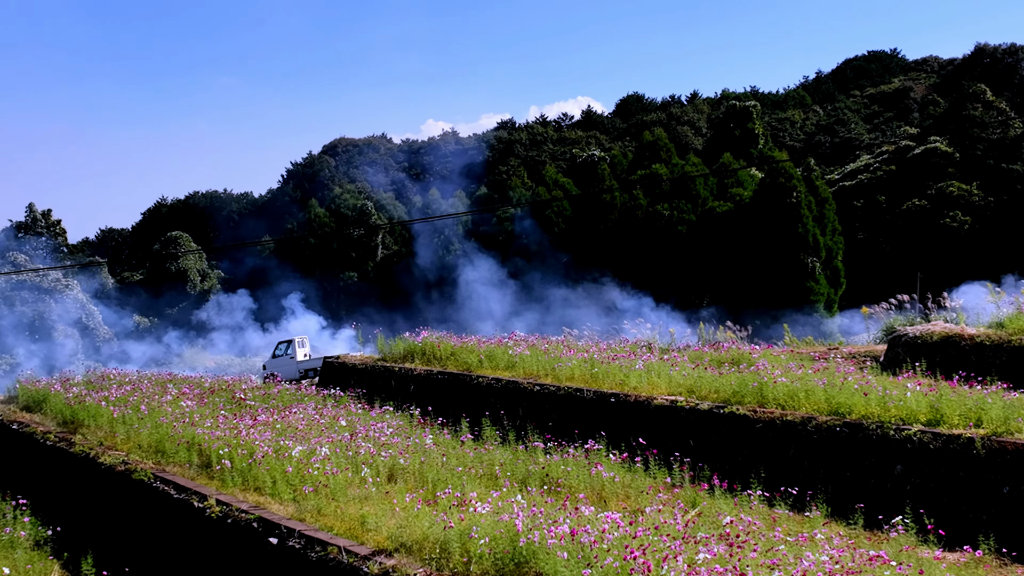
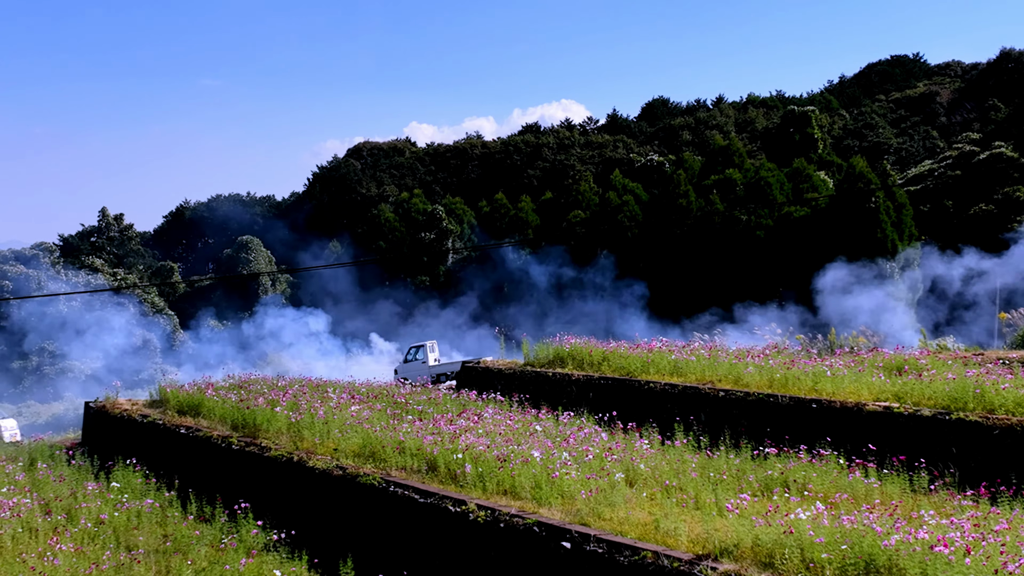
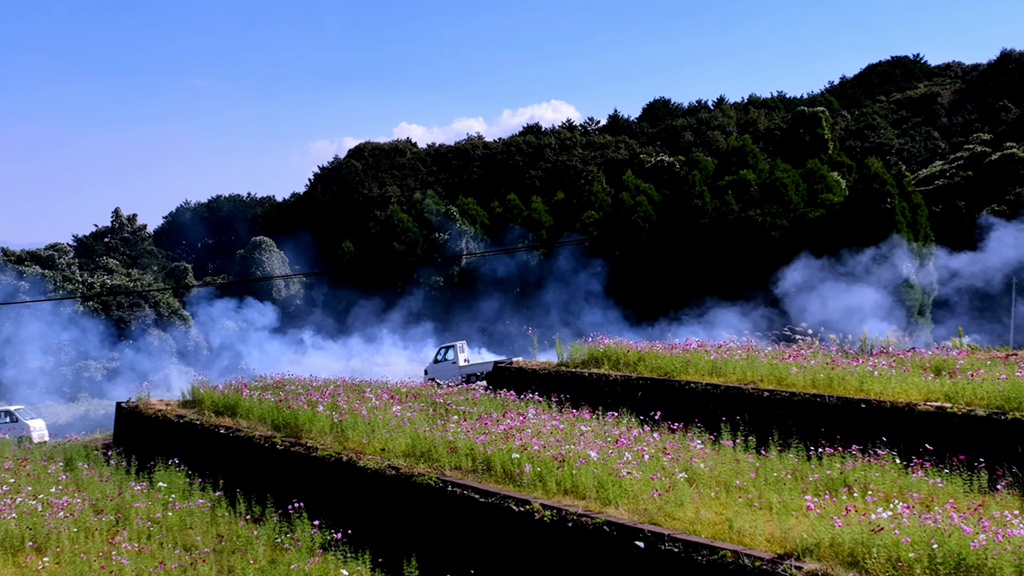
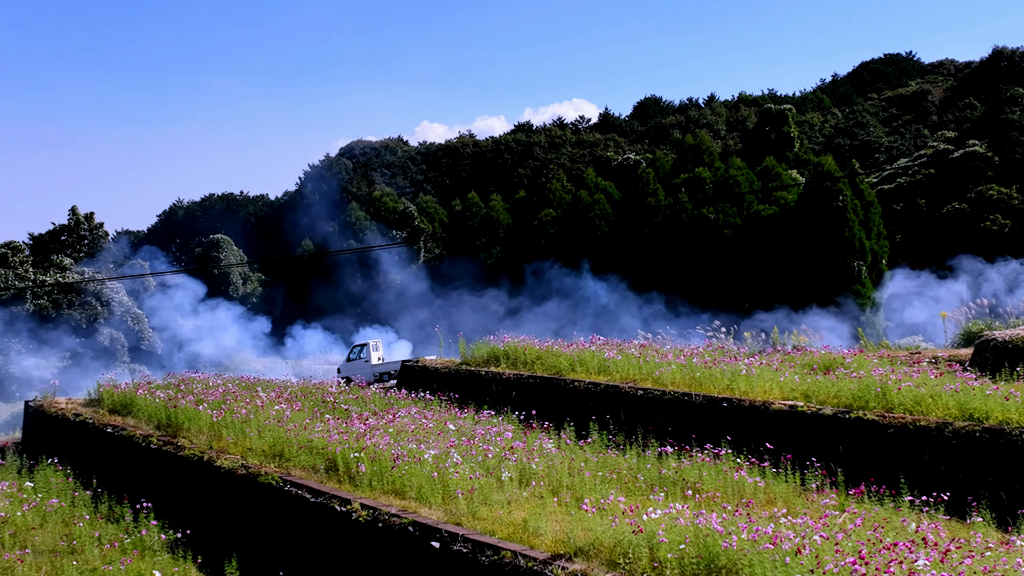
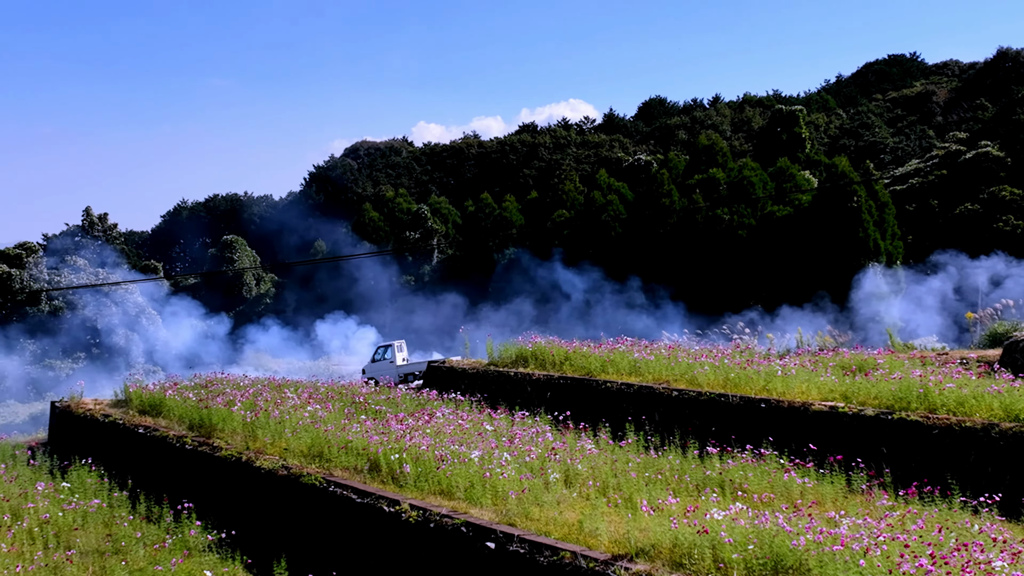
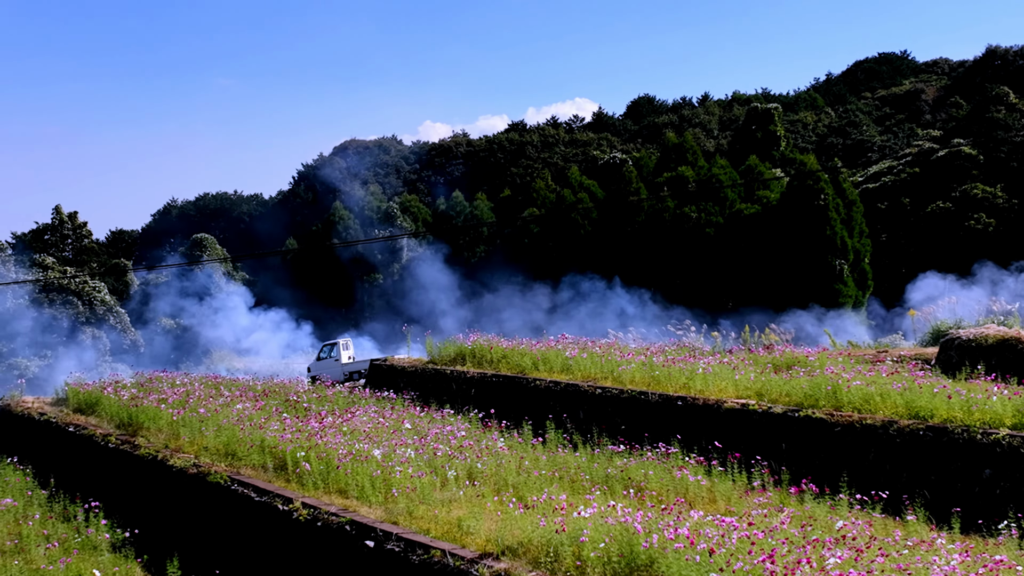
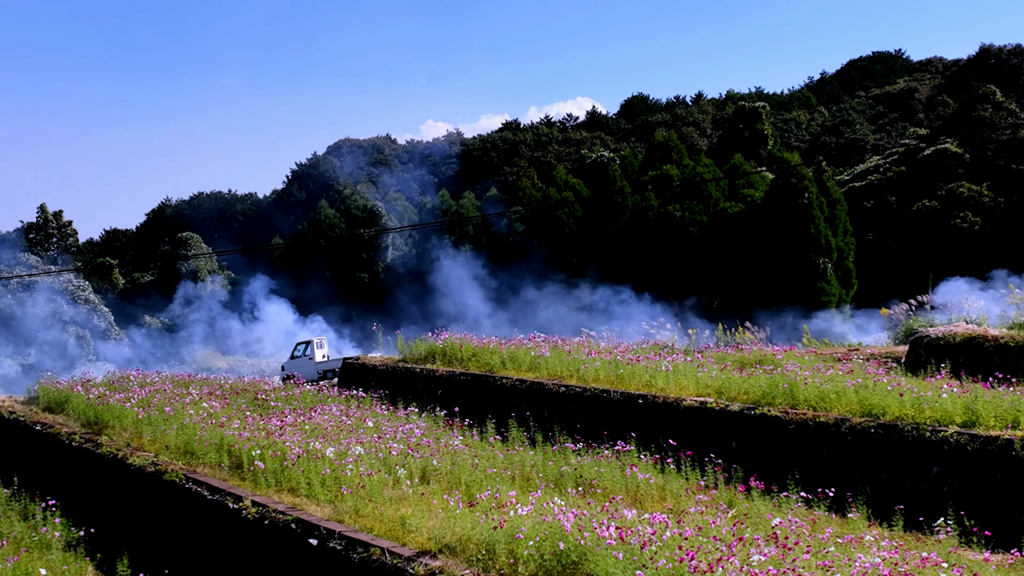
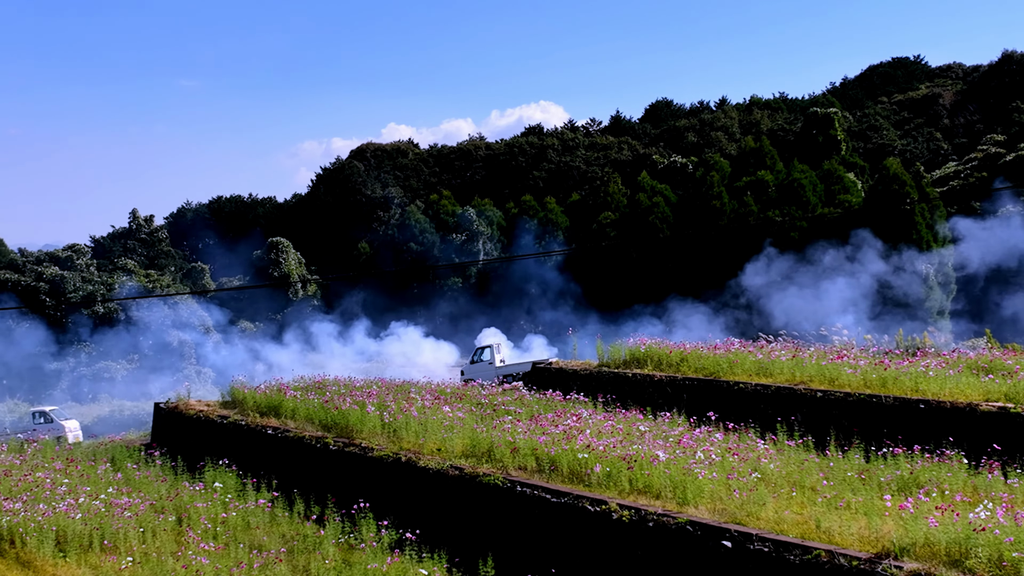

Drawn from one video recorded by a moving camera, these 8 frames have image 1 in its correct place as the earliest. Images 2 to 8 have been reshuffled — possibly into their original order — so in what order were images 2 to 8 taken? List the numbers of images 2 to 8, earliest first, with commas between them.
7, 6, 4, 5, 2, 3, 8
